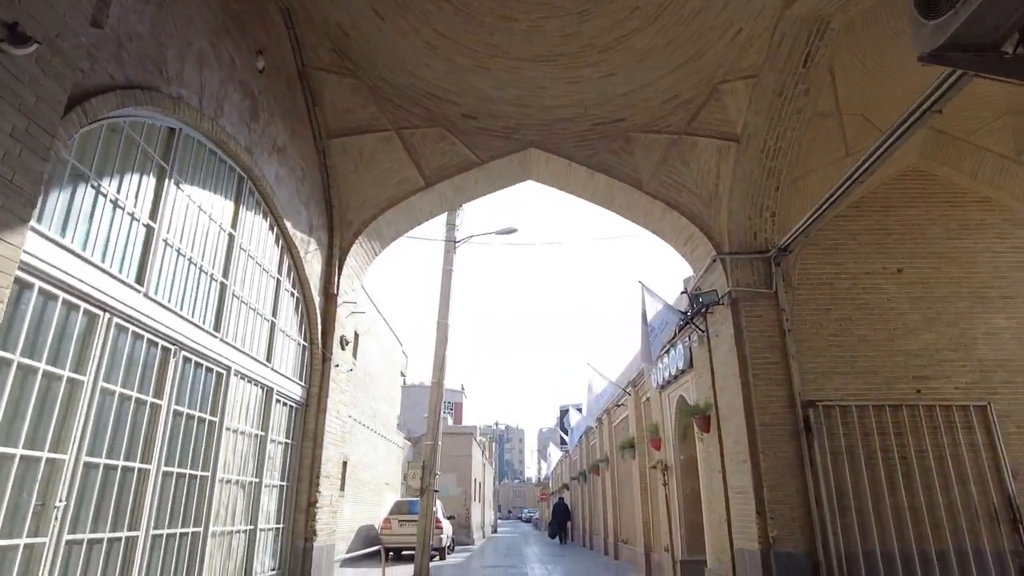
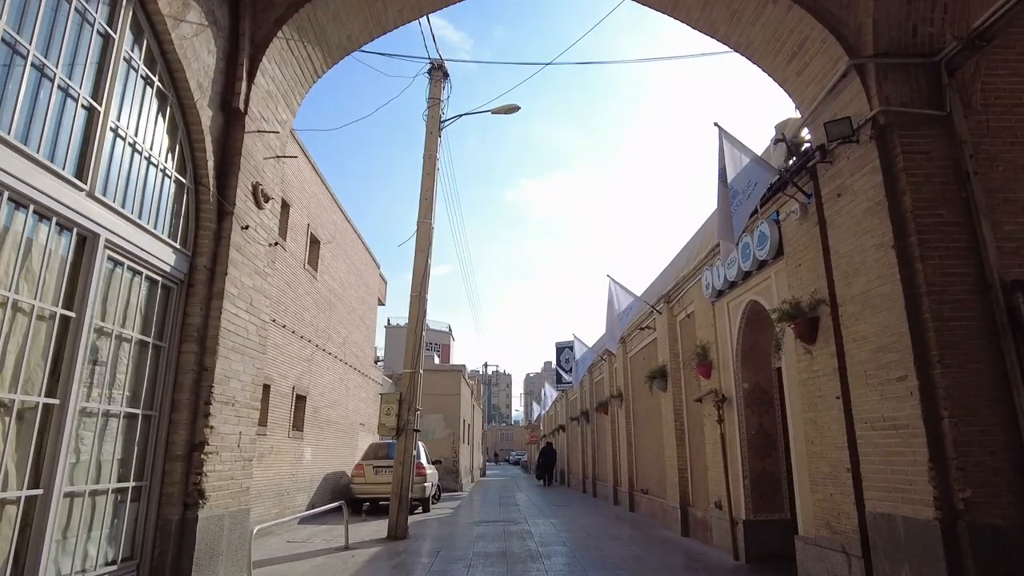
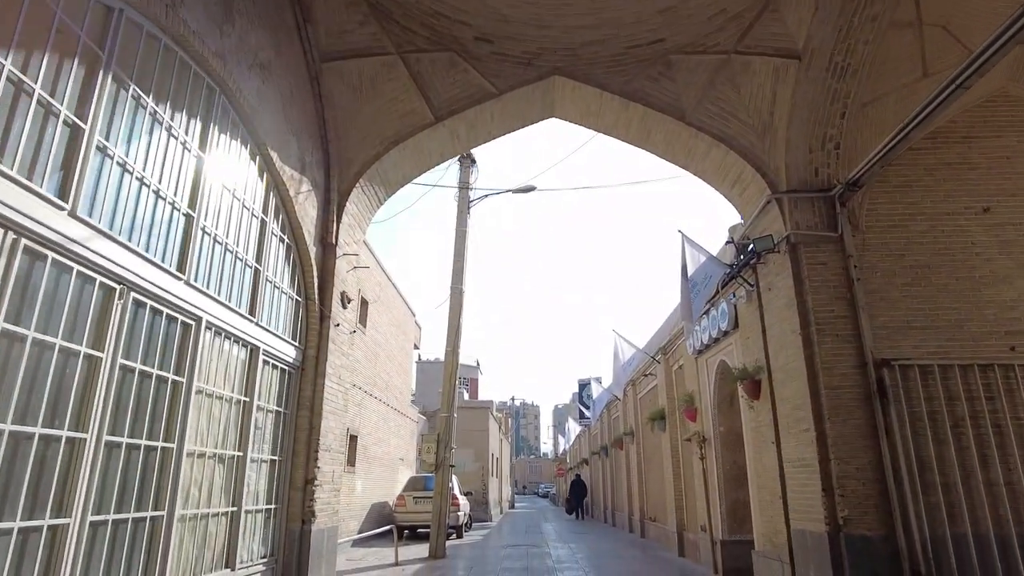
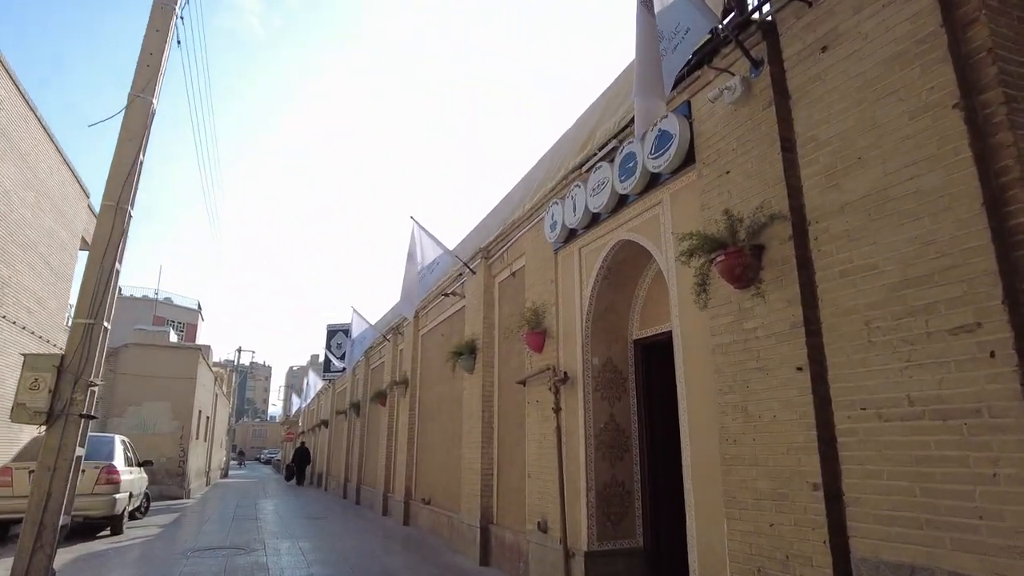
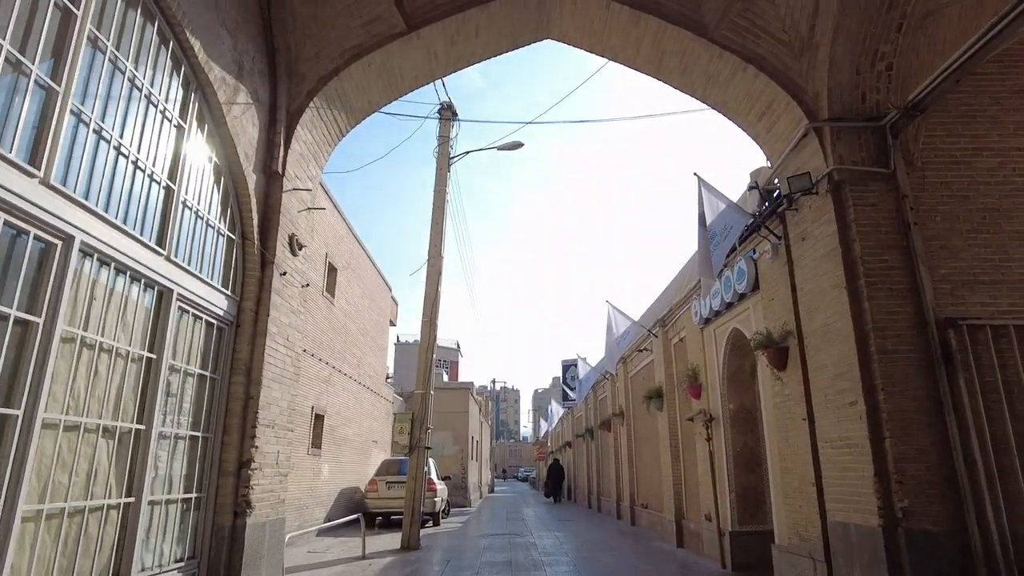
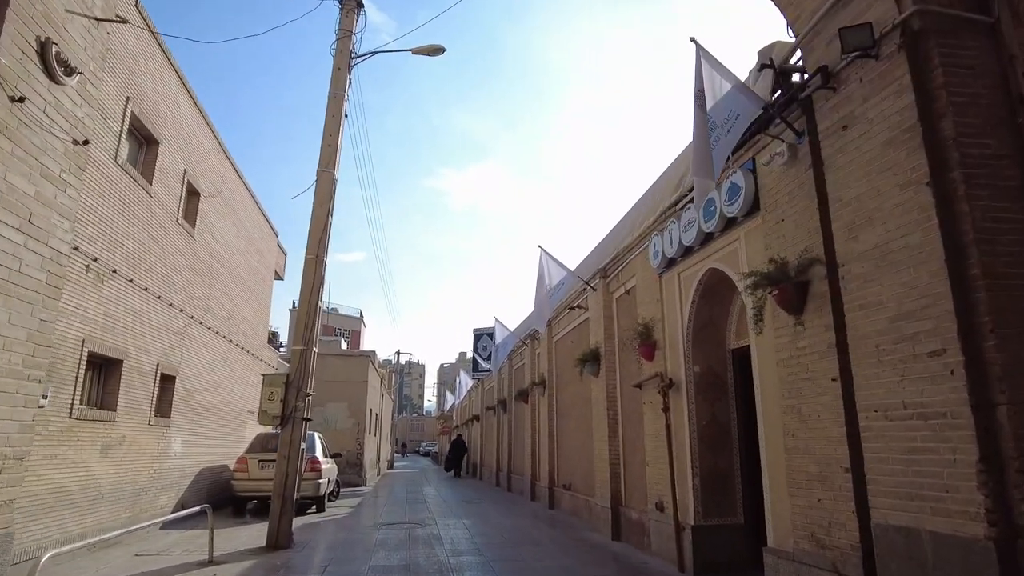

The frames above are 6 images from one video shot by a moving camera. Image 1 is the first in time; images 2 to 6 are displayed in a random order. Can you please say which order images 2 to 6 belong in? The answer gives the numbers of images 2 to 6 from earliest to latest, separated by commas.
3, 5, 2, 6, 4
